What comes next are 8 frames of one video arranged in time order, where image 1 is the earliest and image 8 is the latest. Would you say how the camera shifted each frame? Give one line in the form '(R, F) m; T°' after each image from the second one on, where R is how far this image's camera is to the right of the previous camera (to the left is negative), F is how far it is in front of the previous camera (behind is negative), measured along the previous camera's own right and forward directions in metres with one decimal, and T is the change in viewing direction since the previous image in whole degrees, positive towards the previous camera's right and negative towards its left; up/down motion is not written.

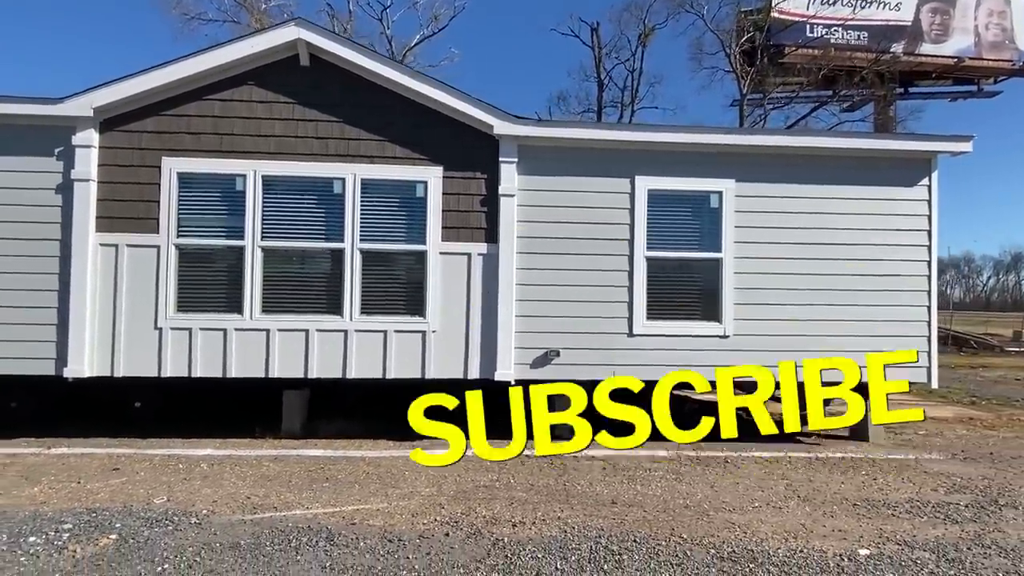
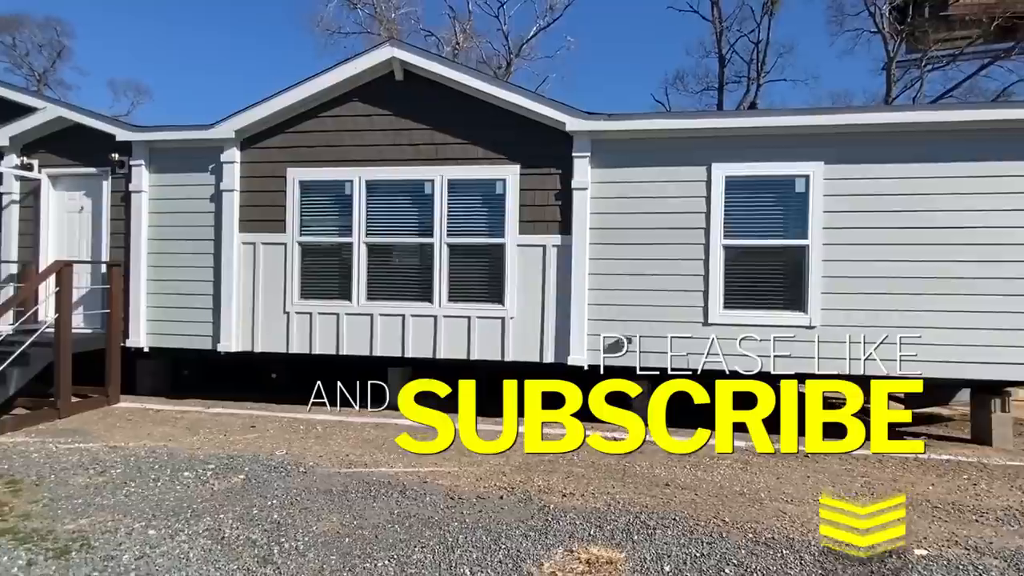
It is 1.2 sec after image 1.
(+0.7, -0.4) m; -13°
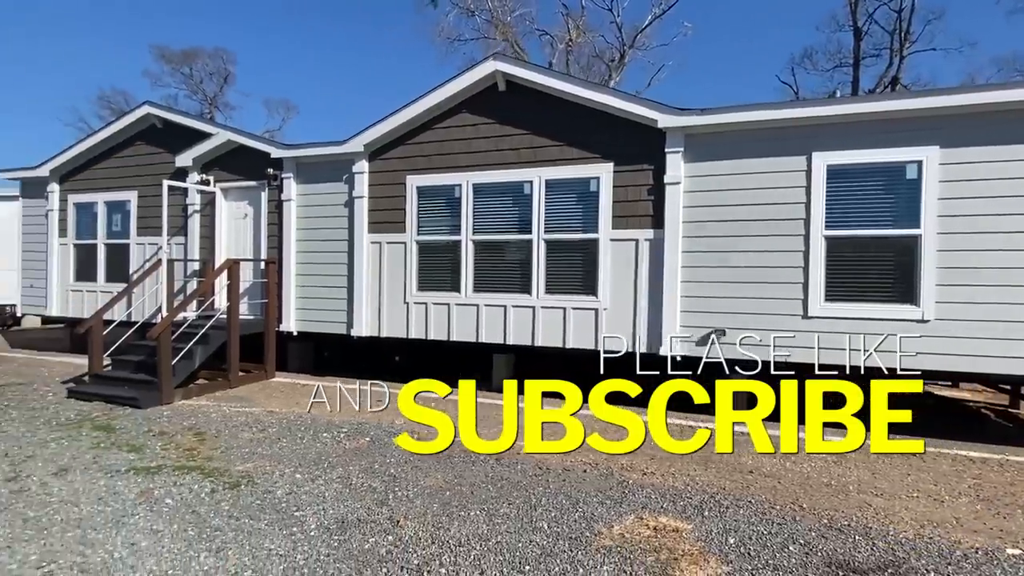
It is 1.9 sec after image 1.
(+0.3, -0.5) m; -12°
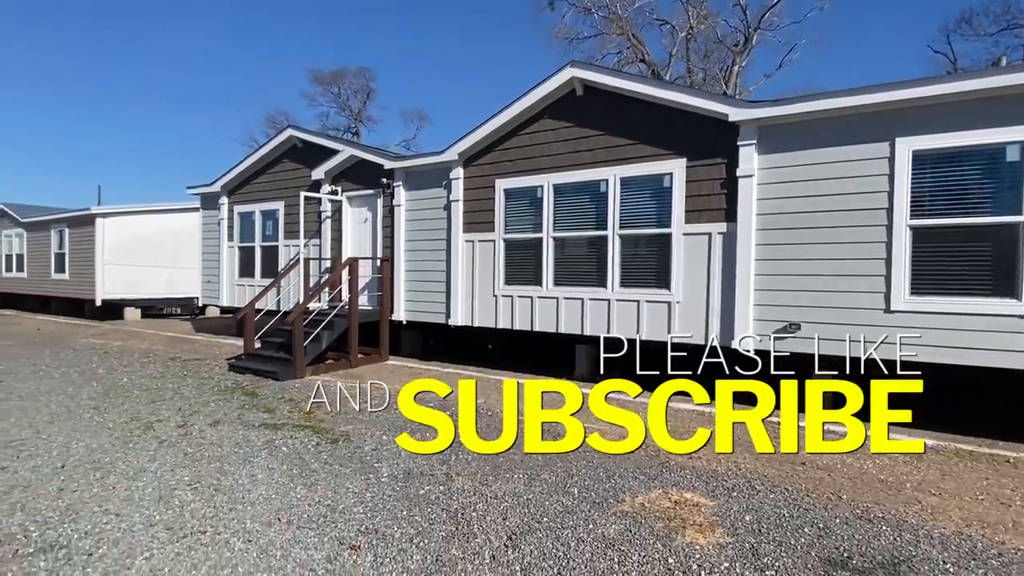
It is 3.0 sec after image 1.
(+0.8, -0.5) m; -13°
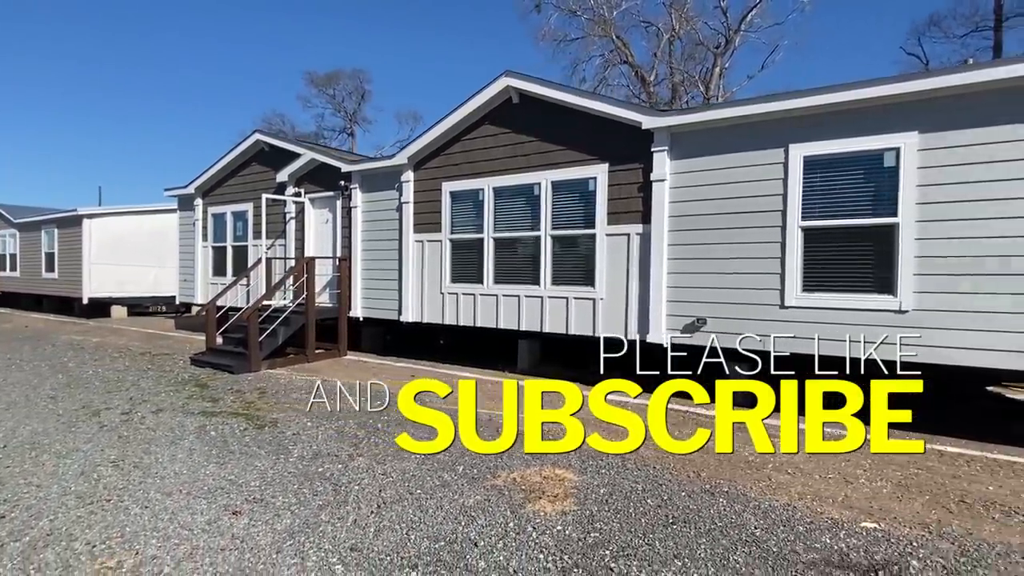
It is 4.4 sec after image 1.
(+1.1, -0.5) m; -1°
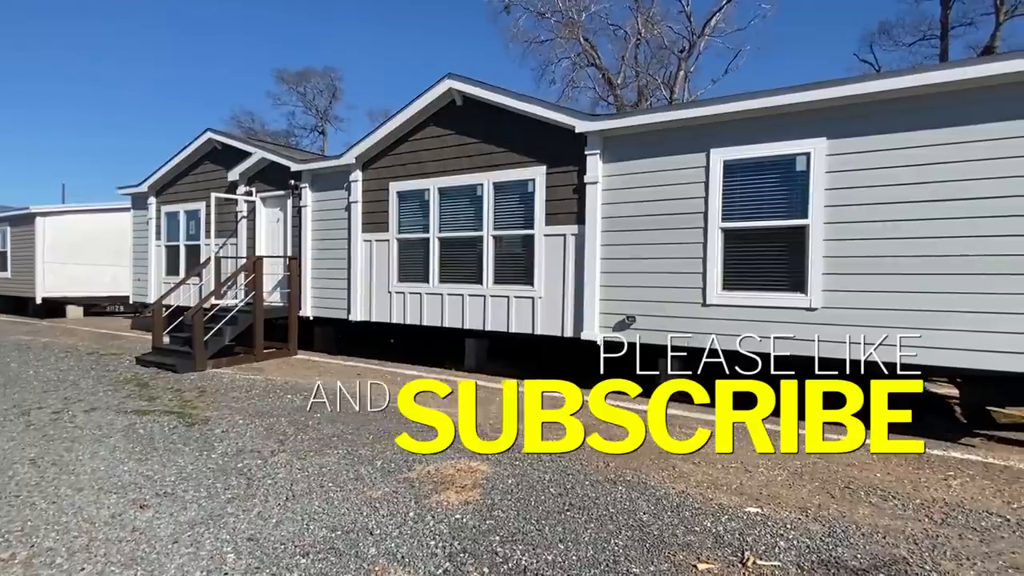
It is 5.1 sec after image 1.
(+0.6, -0.2) m; +2°
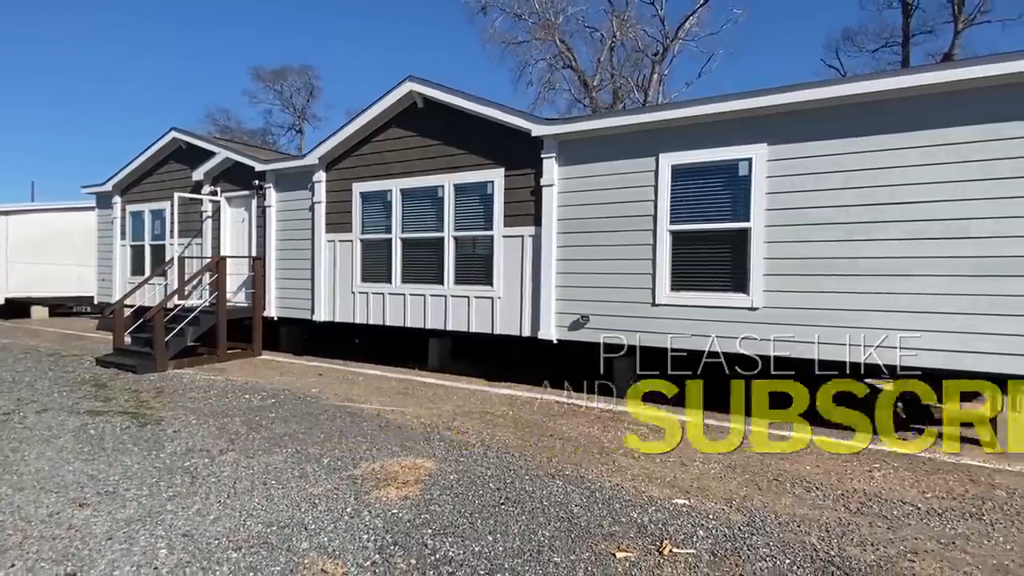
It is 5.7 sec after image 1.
(+0.4, -0.1) m; +2°
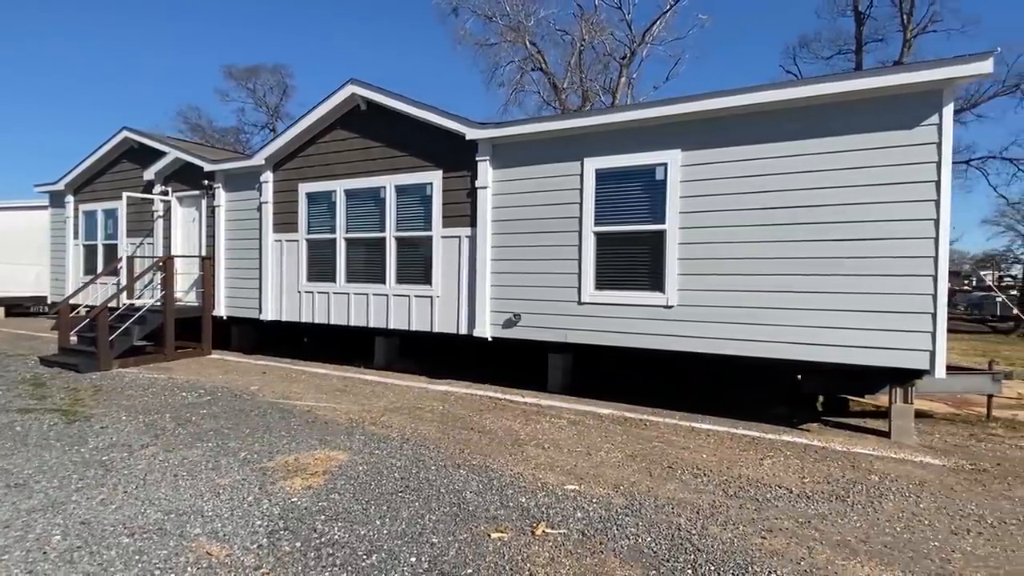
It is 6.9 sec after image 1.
(+0.7, -0.3) m; +2°
